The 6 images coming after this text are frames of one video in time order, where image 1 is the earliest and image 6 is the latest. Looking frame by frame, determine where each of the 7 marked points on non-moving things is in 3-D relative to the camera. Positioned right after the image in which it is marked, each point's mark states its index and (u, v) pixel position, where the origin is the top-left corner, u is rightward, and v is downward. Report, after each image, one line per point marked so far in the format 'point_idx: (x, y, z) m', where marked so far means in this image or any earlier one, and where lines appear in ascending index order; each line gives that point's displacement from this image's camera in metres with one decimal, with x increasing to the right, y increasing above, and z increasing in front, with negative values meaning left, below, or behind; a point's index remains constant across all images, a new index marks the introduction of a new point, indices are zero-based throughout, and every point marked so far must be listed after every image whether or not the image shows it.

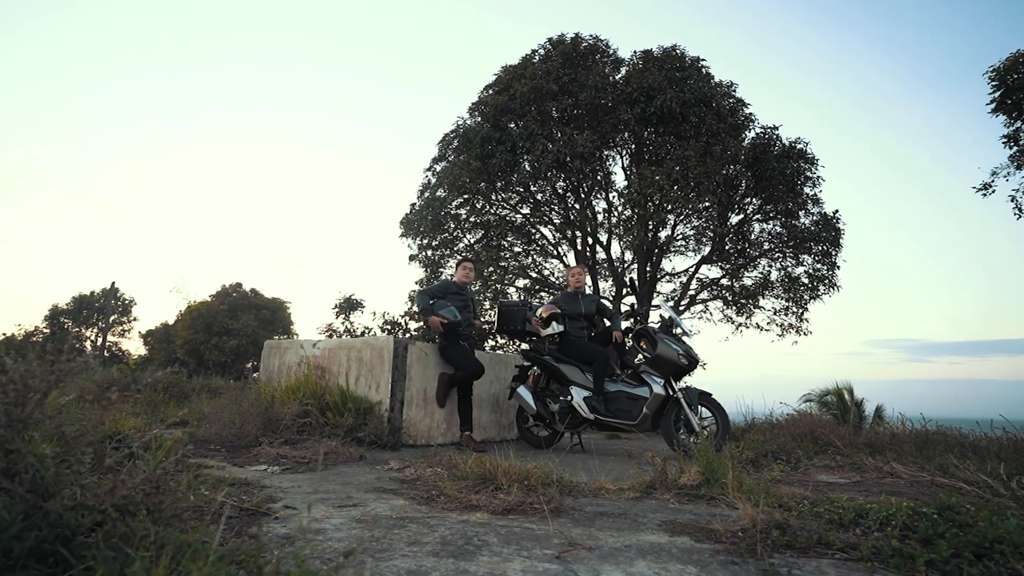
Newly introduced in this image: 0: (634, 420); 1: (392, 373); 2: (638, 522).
0: (+1.0, -1.1, +5.5) m
1: (-1.1, -0.8, +6.0) m
2: (+0.5, -0.9, +2.6) m
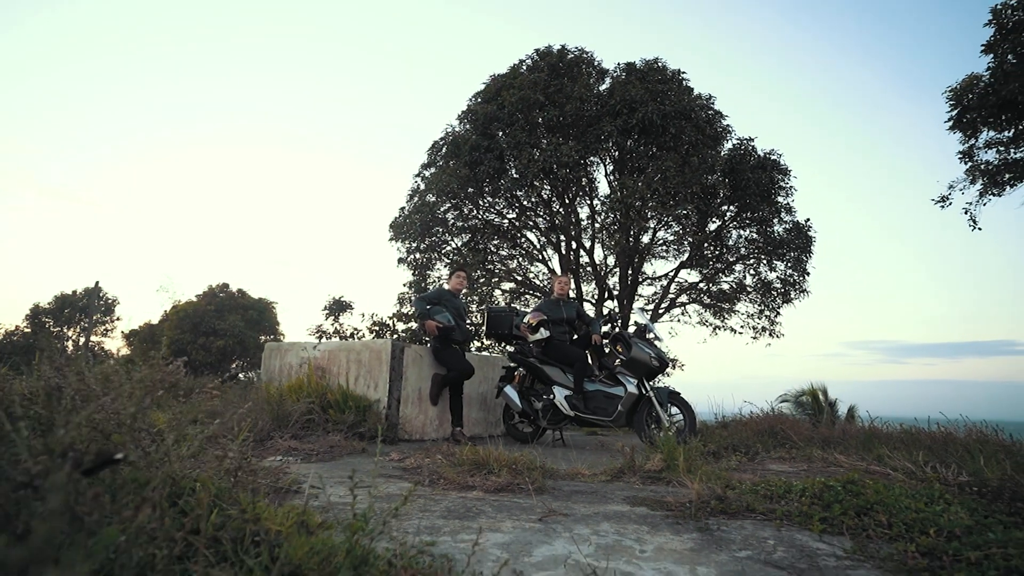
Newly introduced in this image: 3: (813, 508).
0: (+0.9, -1.2, +6.1) m
1: (-1.2, -0.9, +6.6) m
2: (+0.5, -1.0, +3.2) m
3: (+1.2, -0.9, +2.6) m
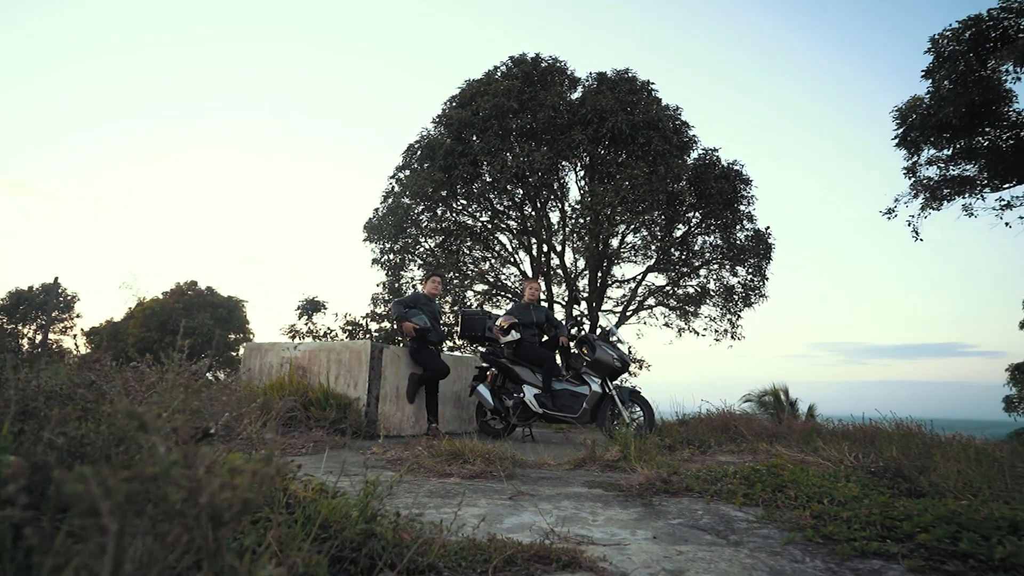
0: (+0.6, -1.3, +6.6) m
1: (-1.5, -0.9, +6.9) m
2: (+0.3, -1.1, +3.7) m
3: (+1.1, -0.9, +3.1) m
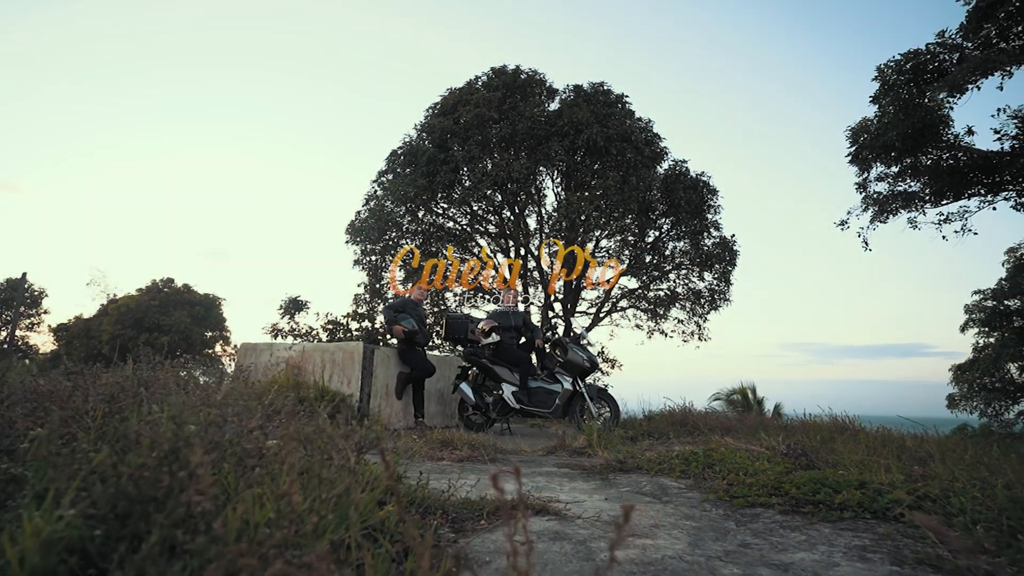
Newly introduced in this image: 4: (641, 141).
0: (+0.4, -1.4, +7.3) m
1: (-1.8, -1.0, +7.6) m
2: (+0.2, -1.2, +4.4) m
3: (+1.0, -1.0, +3.8) m
4: (+3.1, +3.6, +15.7) m
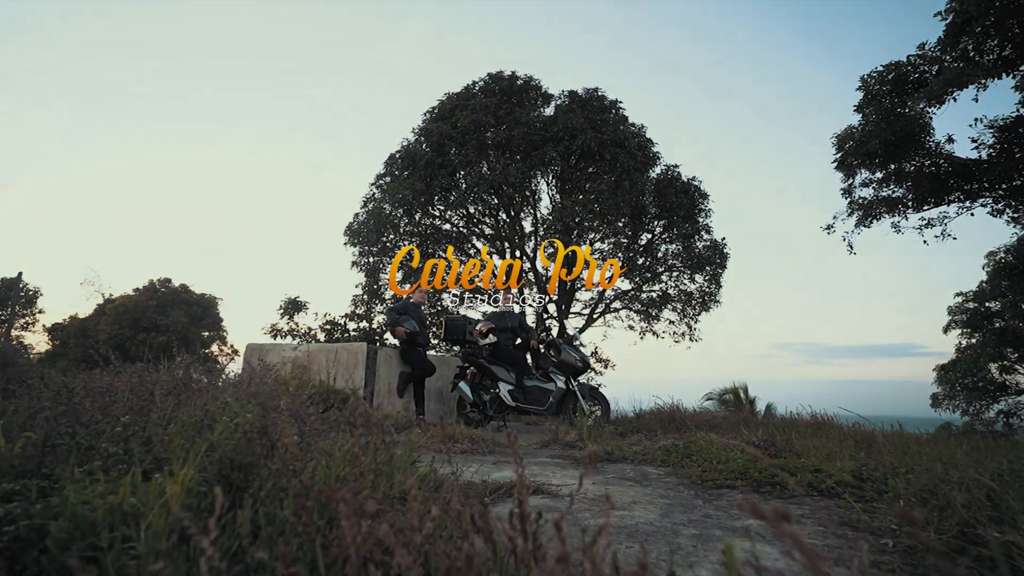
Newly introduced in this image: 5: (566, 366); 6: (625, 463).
0: (+0.4, -1.4, +7.7) m
1: (-1.8, -1.0, +8.0) m
2: (+0.2, -1.2, +4.8) m
3: (+1.0, -1.1, +4.2) m
4: (+3.0, +3.5, +16.1) m
5: (+0.6, -0.9, +7.6) m
6: (+0.7, -1.1, +4.2) m
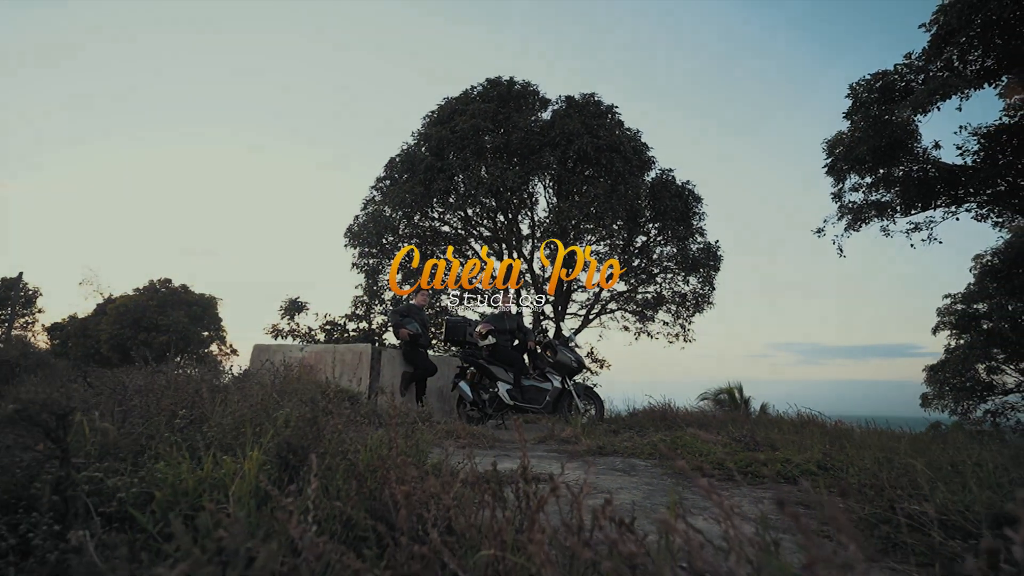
0: (+0.4, -1.4, +8.0) m
1: (-1.8, -1.0, +8.3) m
2: (+0.2, -1.3, +5.1) m
3: (+1.0, -1.1, +4.5) m
4: (+3.0, +3.5, +16.5) m
5: (+0.6, -1.0, +8.0) m
6: (+0.7, -1.2, +4.5) m
